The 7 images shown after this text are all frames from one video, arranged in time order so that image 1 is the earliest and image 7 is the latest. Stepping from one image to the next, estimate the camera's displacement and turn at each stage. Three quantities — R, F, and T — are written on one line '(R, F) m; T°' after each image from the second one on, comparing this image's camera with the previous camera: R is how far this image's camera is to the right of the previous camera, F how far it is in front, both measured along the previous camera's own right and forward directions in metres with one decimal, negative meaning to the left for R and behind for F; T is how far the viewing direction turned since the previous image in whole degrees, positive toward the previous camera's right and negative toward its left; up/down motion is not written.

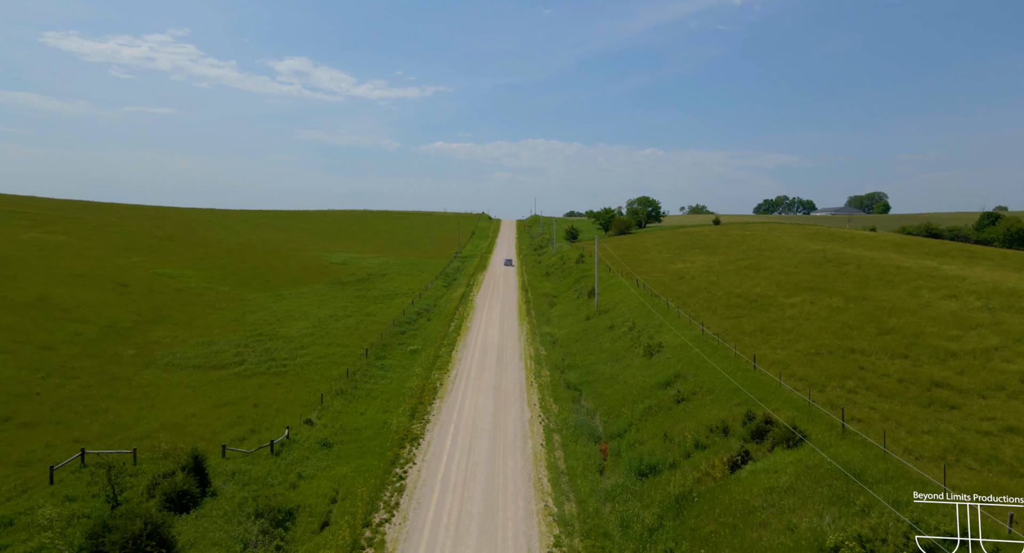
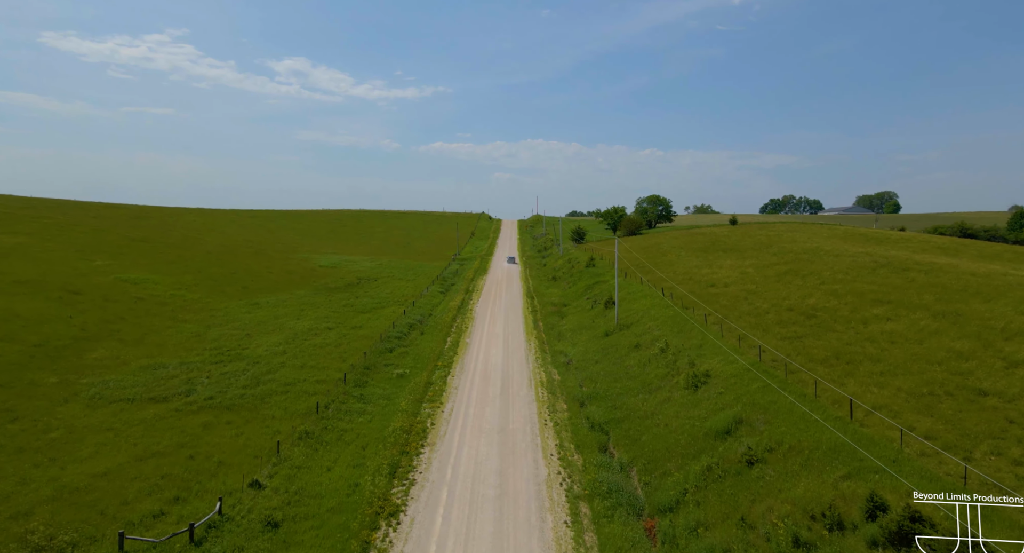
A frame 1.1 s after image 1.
(-0.5, +9.6) m; 0°
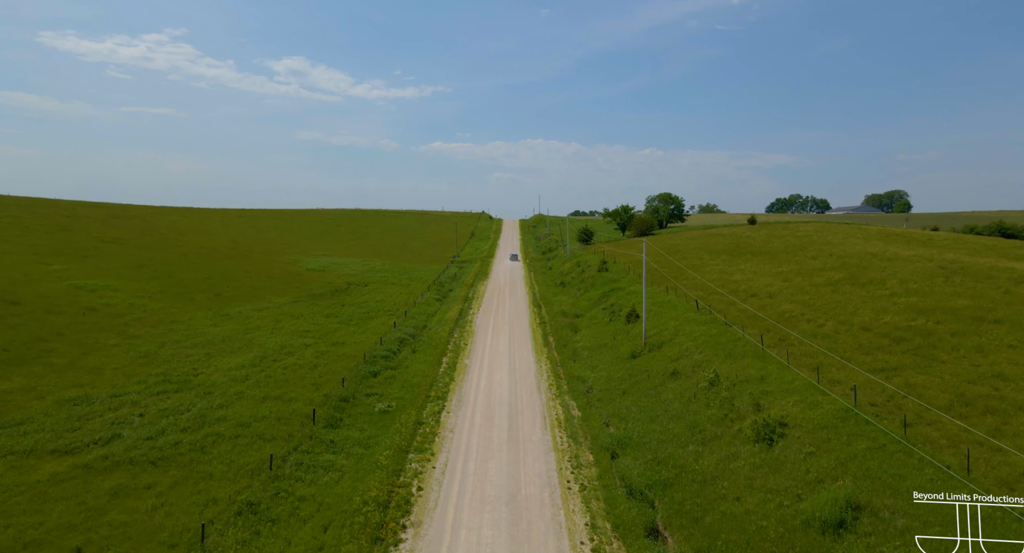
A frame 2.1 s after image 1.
(-0.6, +9.4) m; 0°
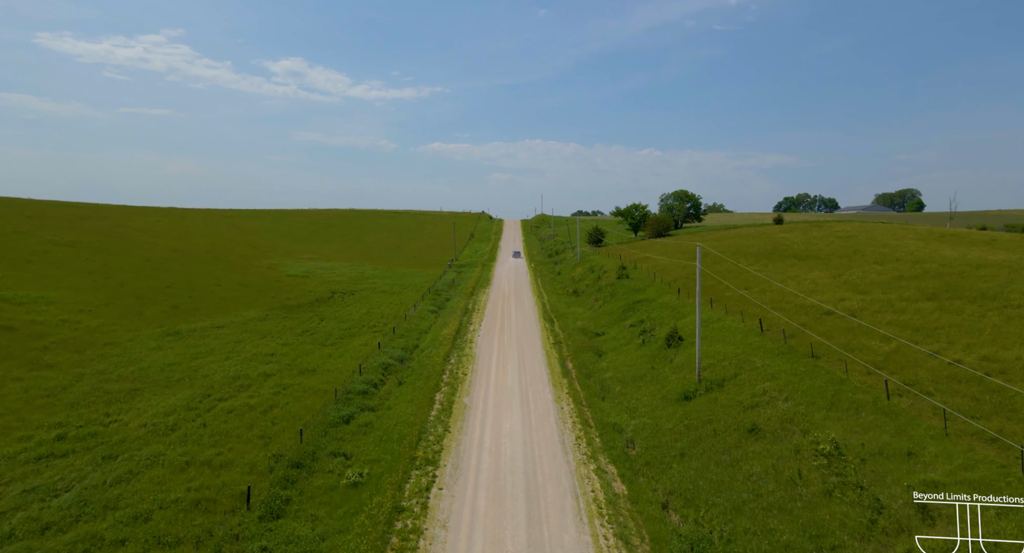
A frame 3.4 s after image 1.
(-0.8, +11.5) m; 0°
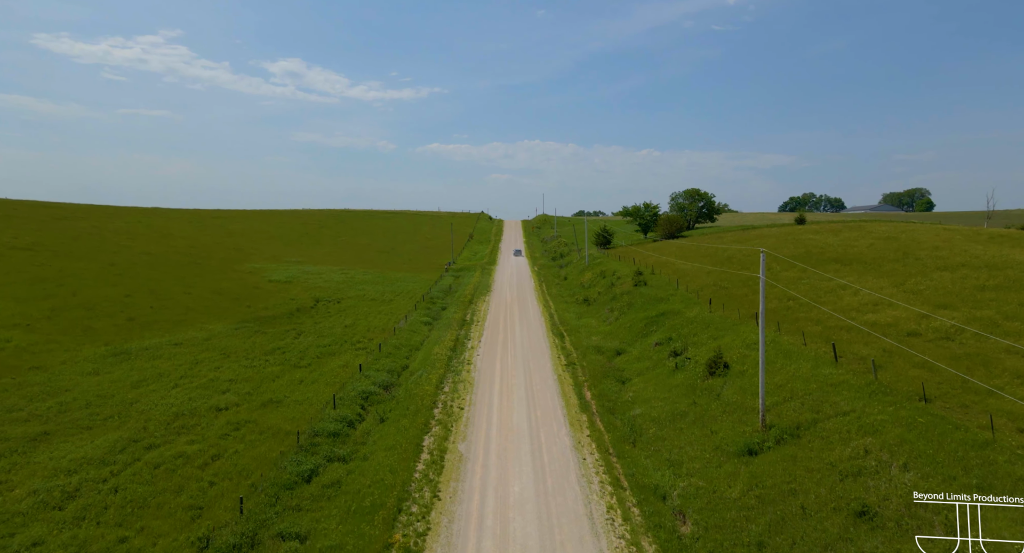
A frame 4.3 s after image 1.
(-0.4, +8.6) m; 0°
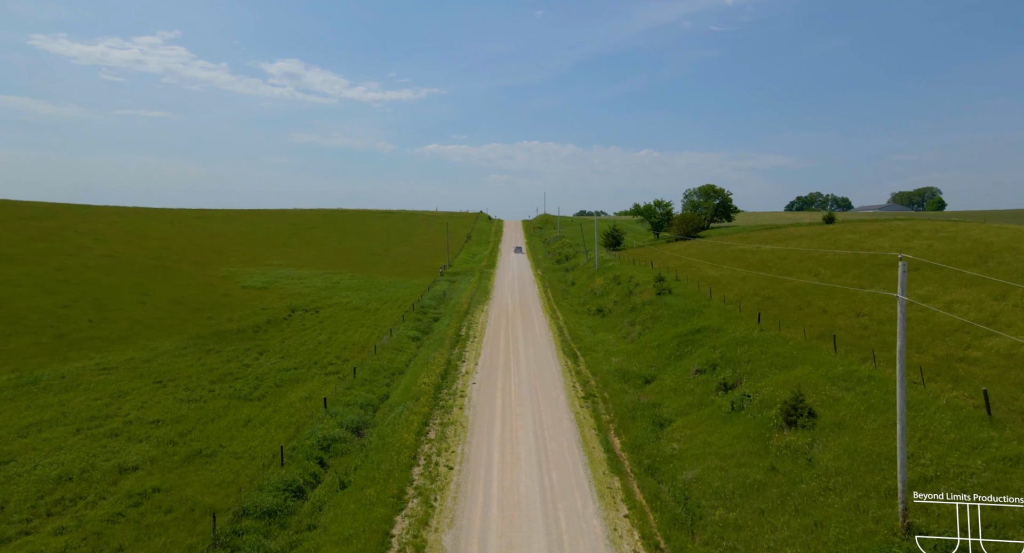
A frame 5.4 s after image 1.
(-0.3, +9.9) m; 0°
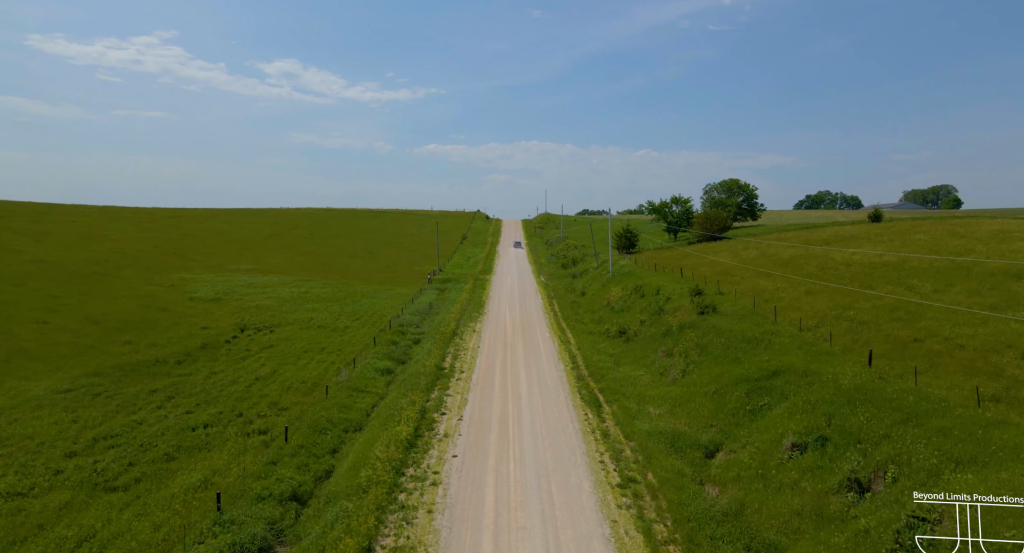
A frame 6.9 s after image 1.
(0.0, +13.7) m; 0°
